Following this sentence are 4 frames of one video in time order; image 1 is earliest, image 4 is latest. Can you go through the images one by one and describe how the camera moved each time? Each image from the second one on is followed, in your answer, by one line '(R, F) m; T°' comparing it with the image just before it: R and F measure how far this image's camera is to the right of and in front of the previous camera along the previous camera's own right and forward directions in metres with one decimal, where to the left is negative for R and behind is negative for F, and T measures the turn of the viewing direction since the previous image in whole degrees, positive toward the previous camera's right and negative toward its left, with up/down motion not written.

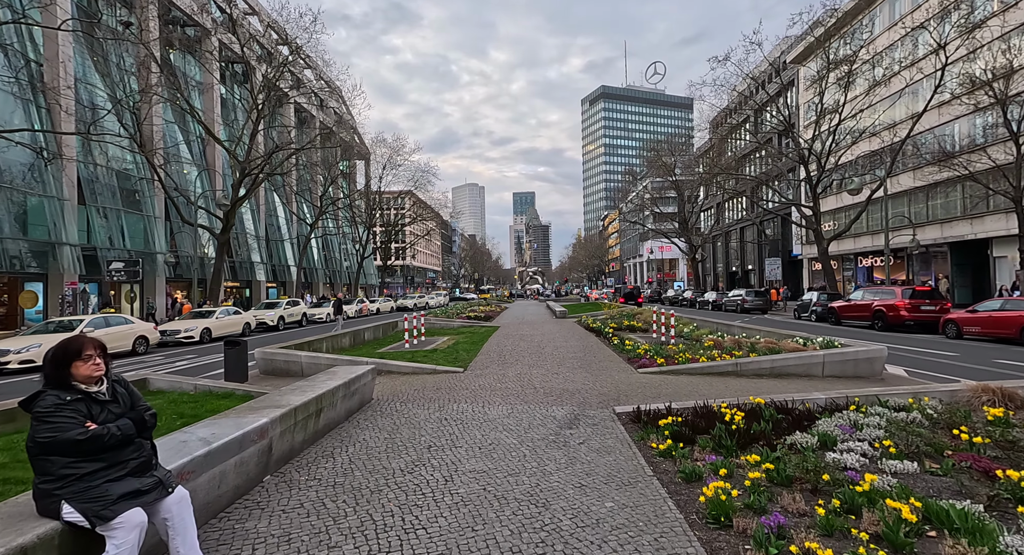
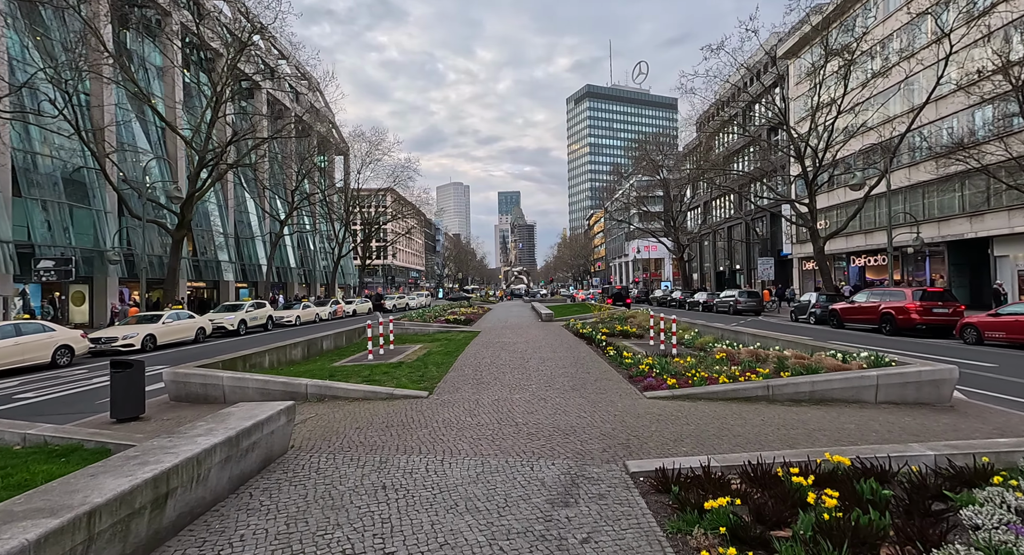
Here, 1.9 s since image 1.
(+0.1, +1.7) m; +2°
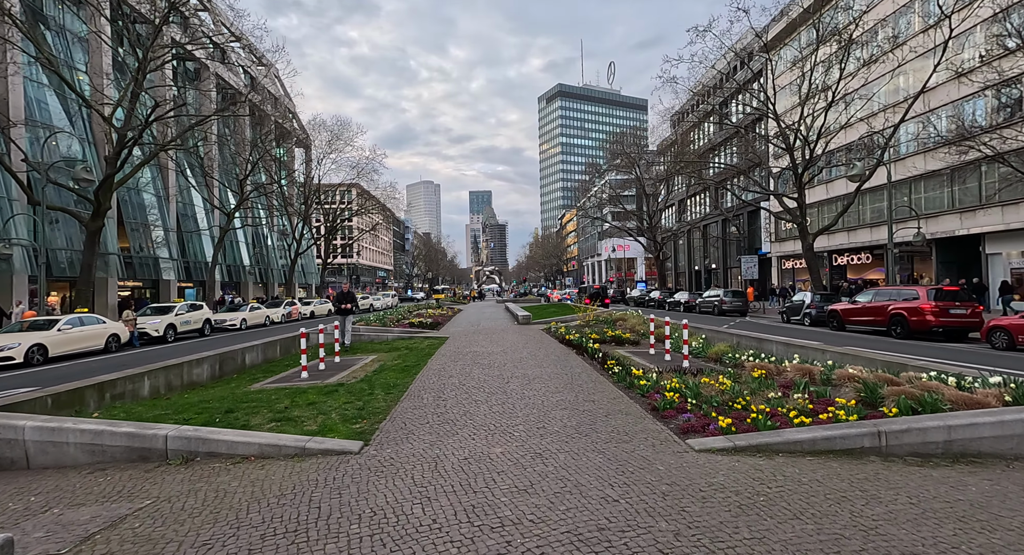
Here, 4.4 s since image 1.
(-0.1, +2.4) m; +3°
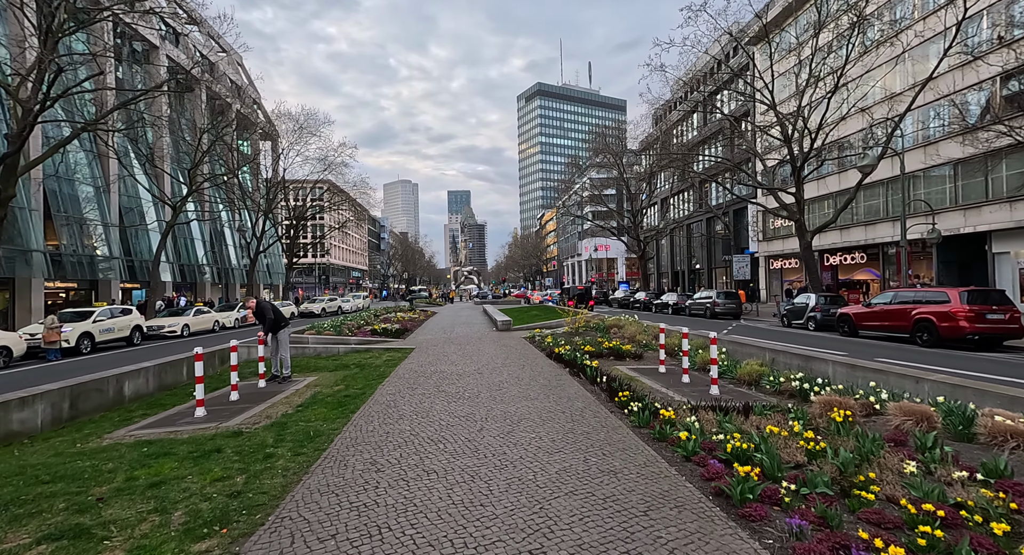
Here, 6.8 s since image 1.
(0.0, +2.4) m; +2°
